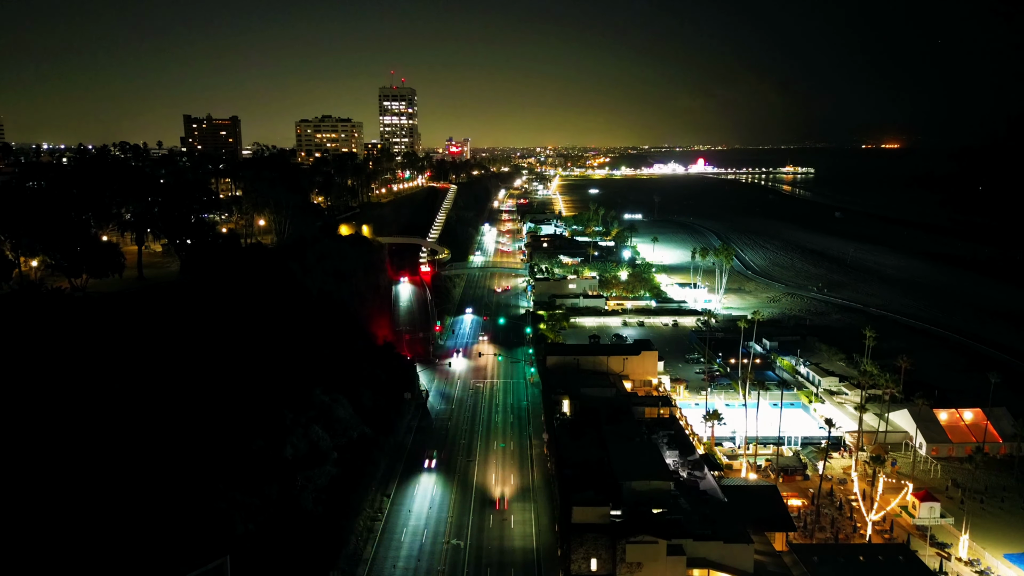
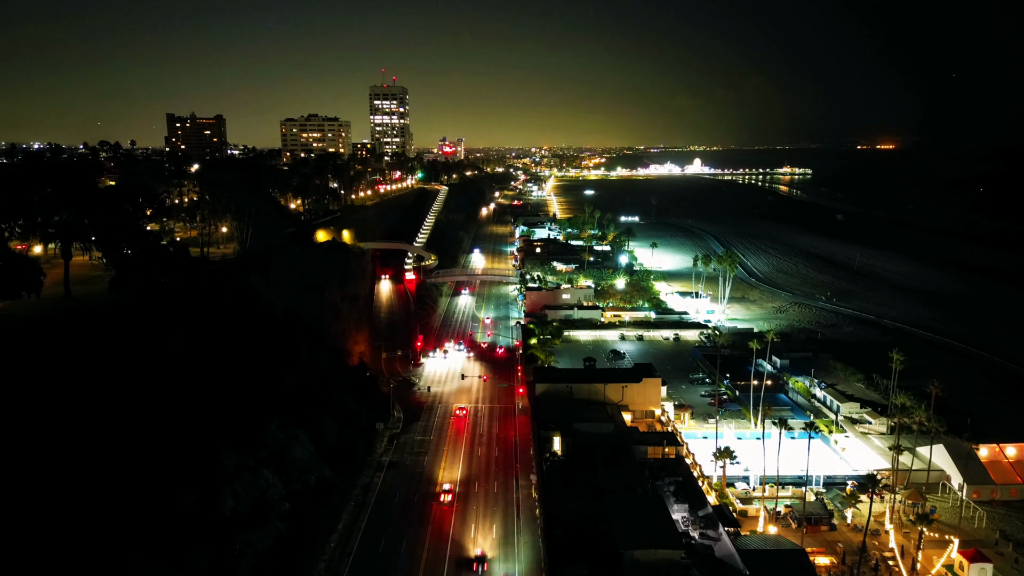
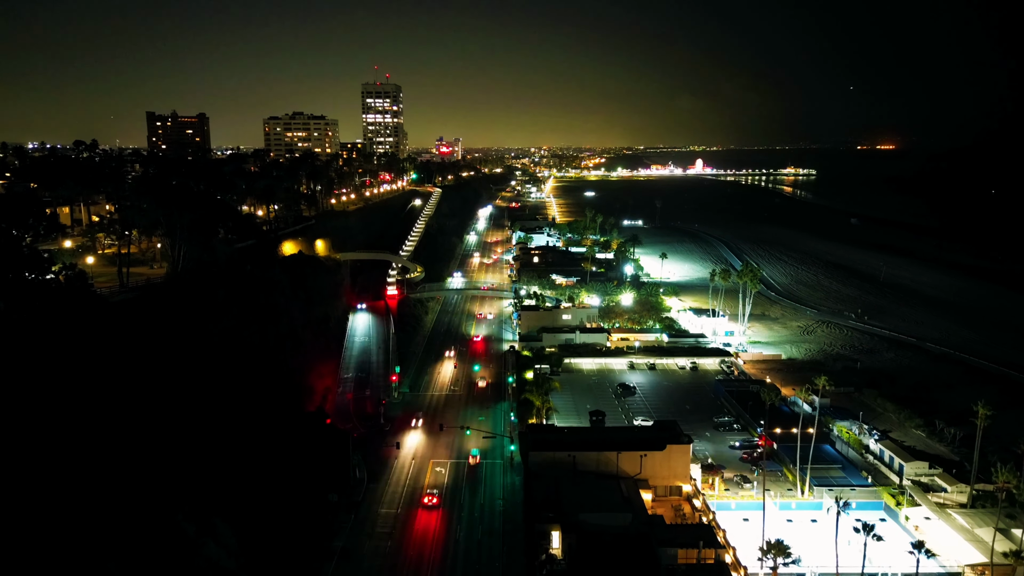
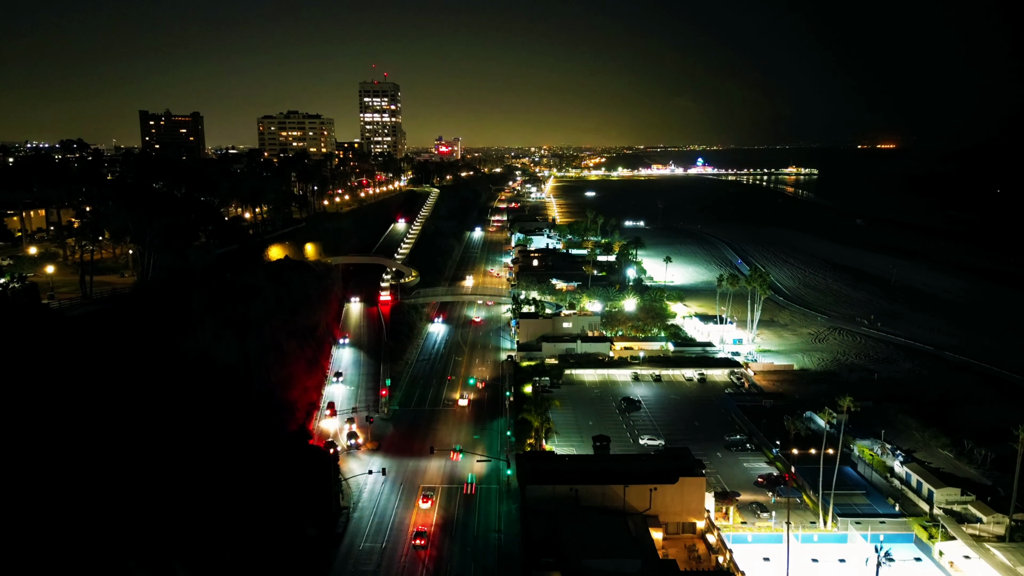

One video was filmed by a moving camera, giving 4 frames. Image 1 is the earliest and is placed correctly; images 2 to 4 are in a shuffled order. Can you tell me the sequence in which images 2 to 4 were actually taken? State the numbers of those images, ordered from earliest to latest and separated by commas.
2, 3, 4
